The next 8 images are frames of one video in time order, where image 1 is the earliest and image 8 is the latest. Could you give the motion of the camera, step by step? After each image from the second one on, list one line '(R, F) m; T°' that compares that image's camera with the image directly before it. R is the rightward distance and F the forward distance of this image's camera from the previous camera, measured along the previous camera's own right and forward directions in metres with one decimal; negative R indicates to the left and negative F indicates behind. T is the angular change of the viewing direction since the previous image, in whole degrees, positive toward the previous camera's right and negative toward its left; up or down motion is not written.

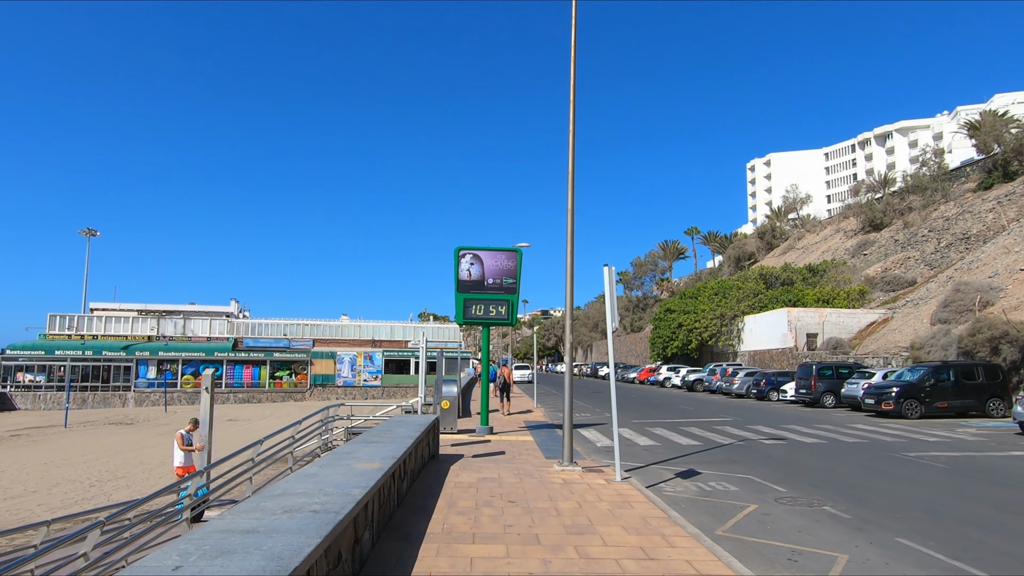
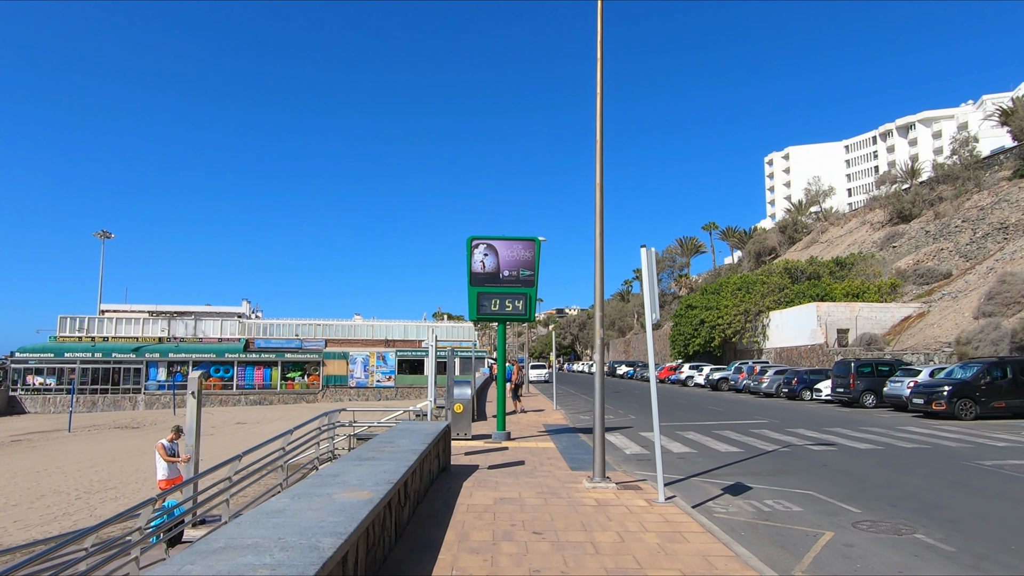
(-0.1, +1.4) m; -1°
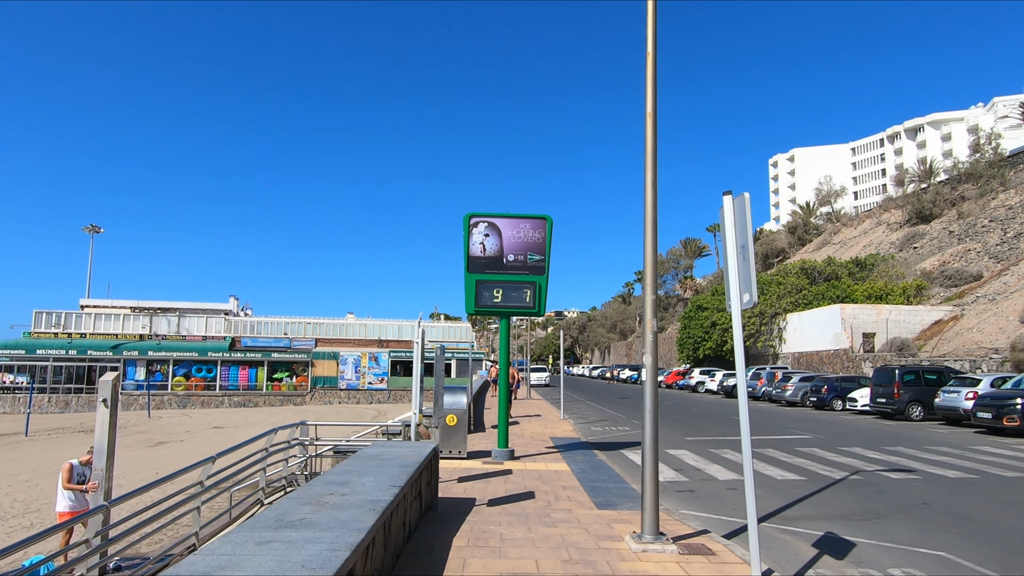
(-0.1, +2.7) m; 0°
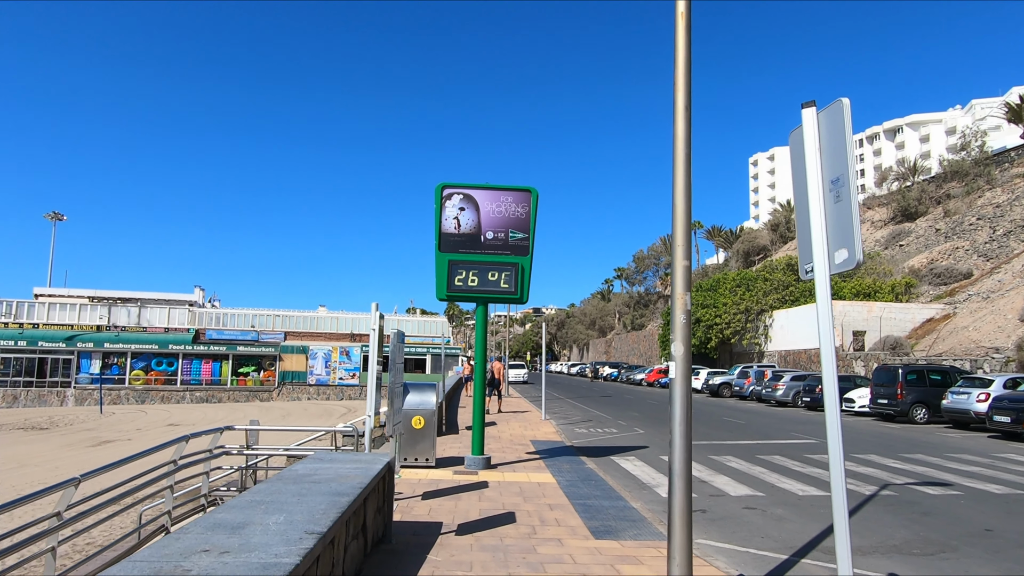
(0.0, +1.7) m; +2°
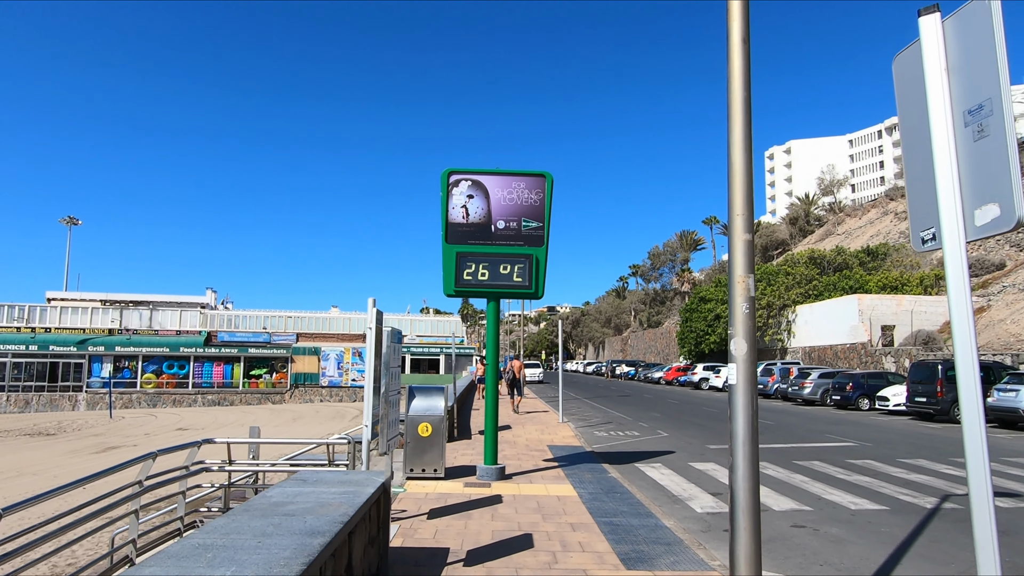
(0.0, +0.9) m; -1°
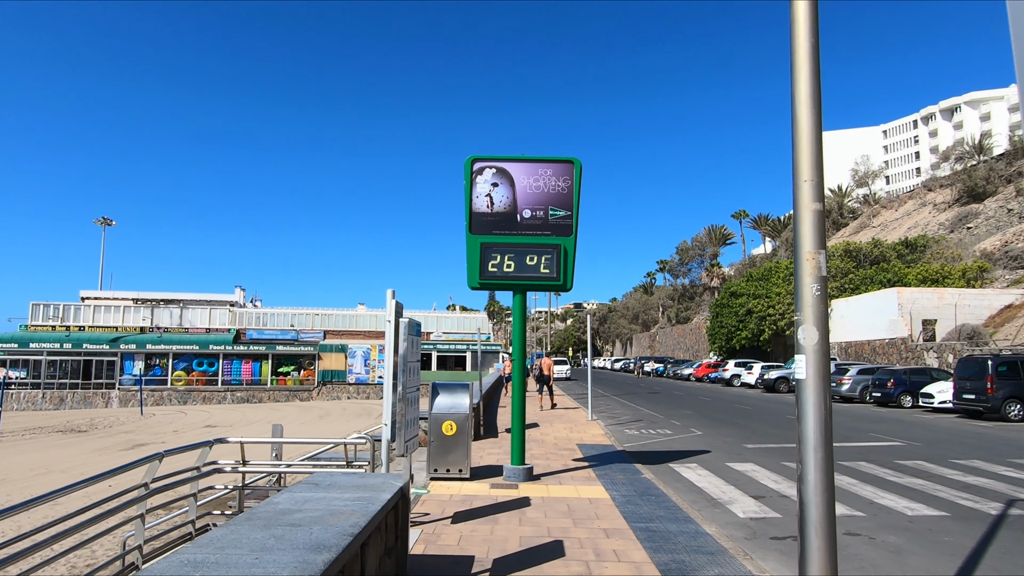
(0.0, +0.5) m; -2°
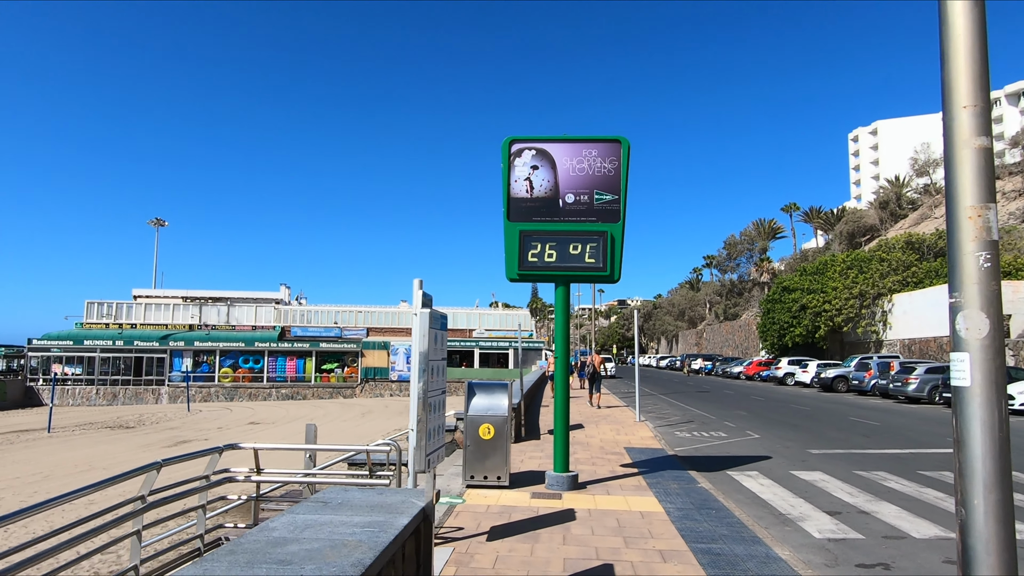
(0.0, +0.8) m; -4°
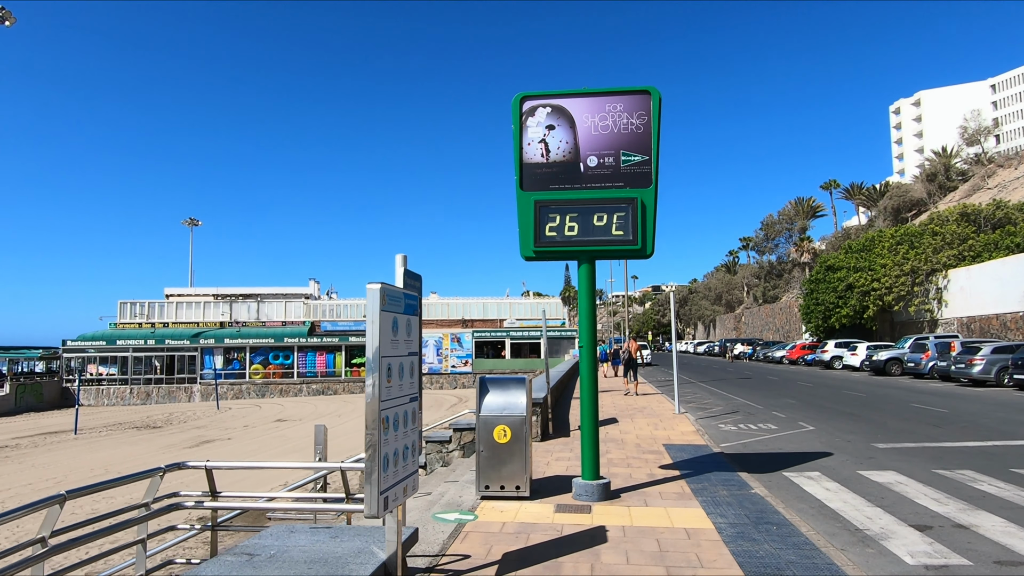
(+0.2, +1.2) m; -3°
